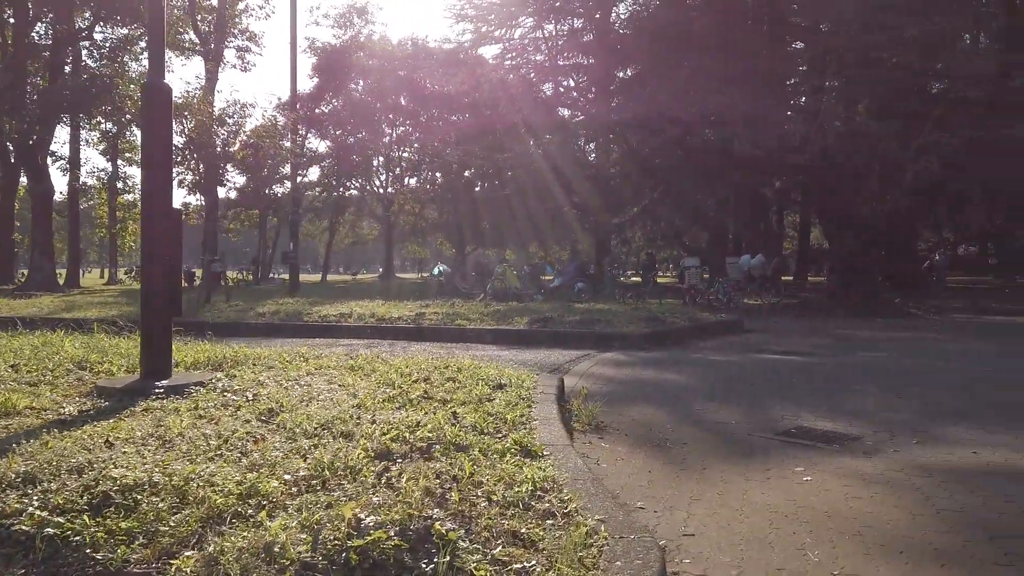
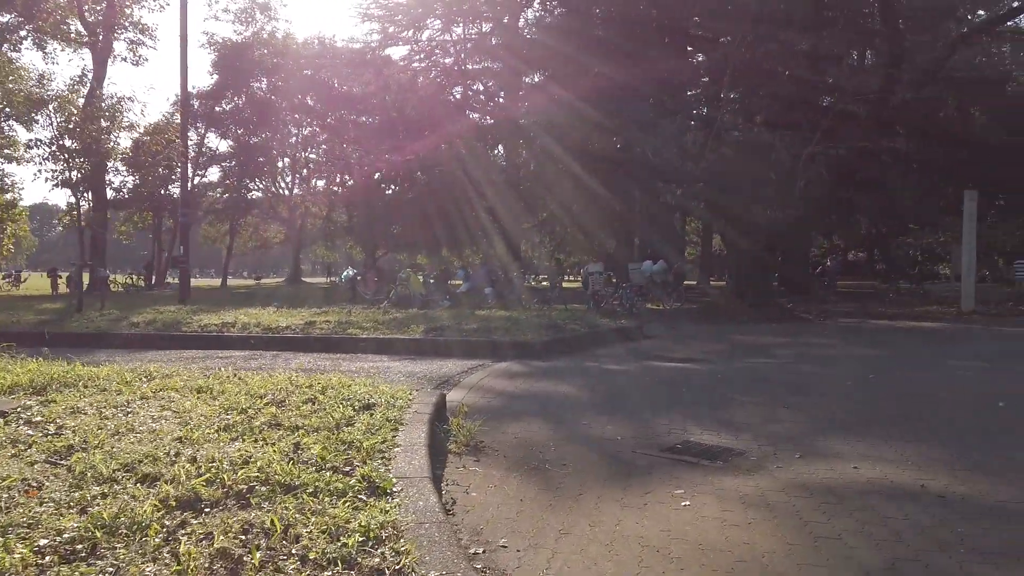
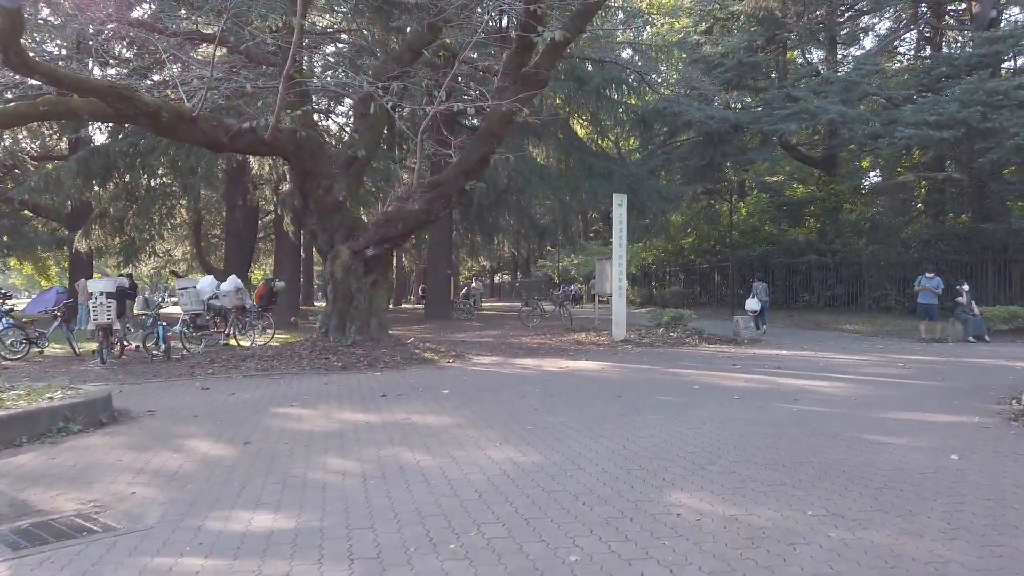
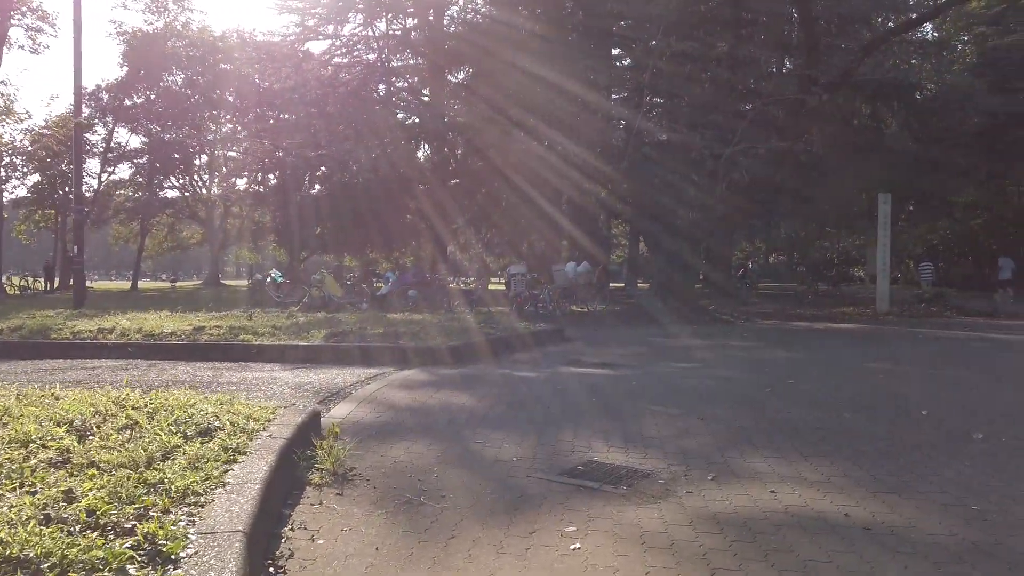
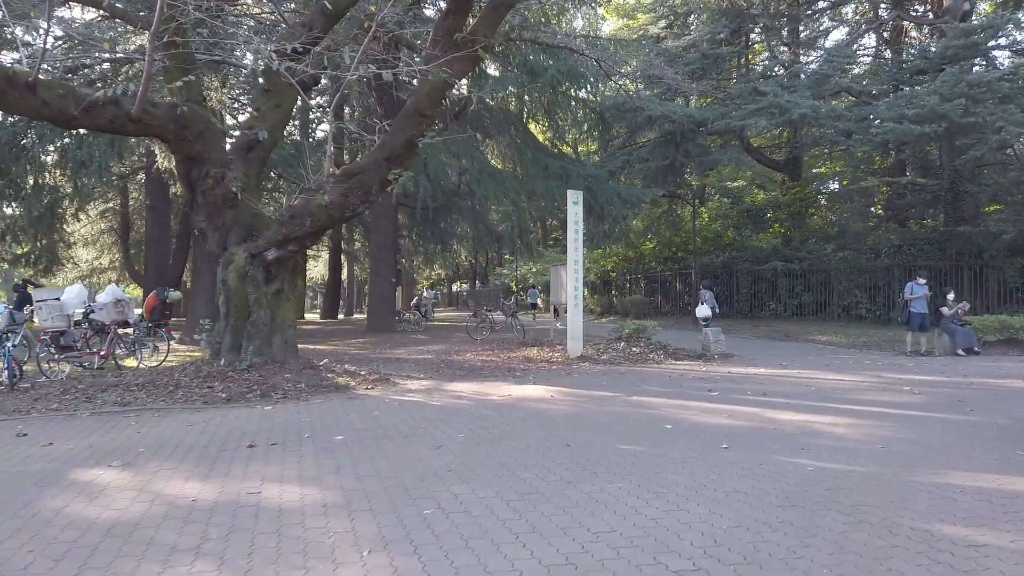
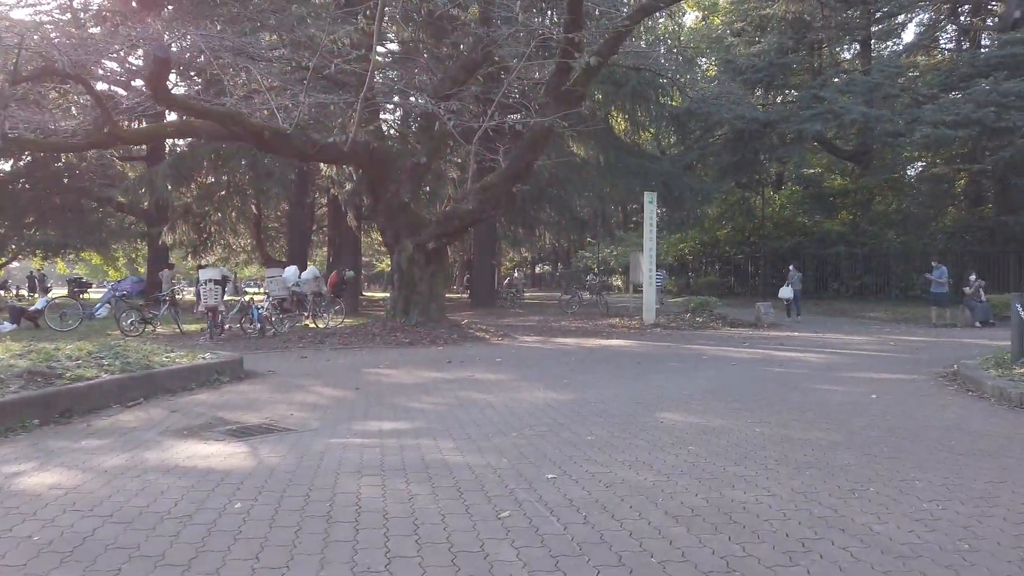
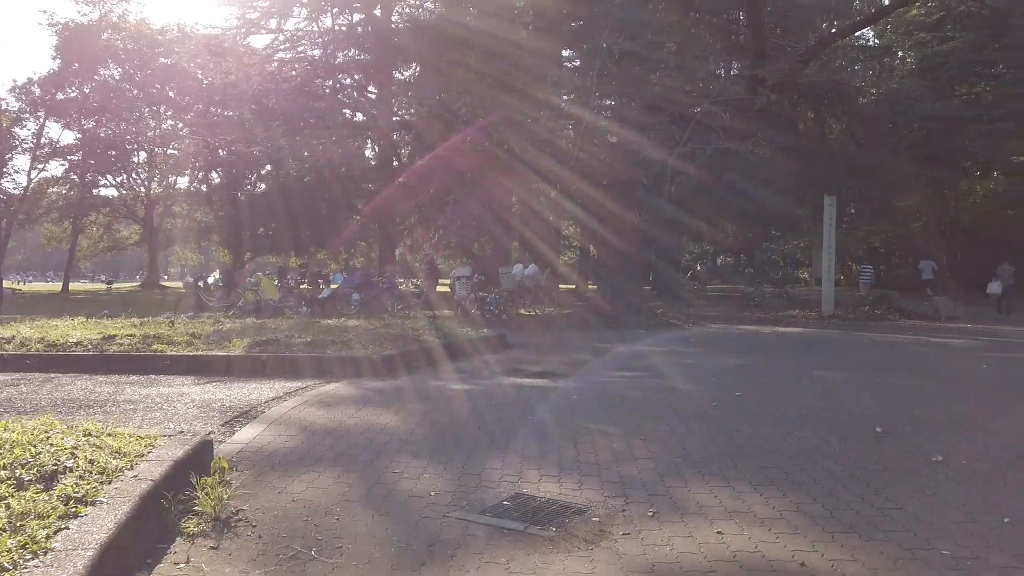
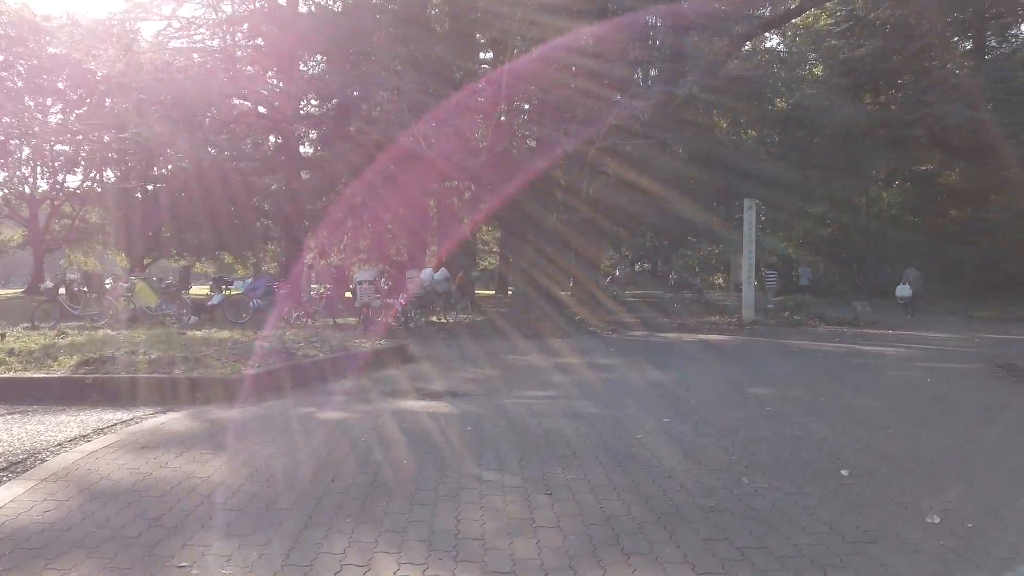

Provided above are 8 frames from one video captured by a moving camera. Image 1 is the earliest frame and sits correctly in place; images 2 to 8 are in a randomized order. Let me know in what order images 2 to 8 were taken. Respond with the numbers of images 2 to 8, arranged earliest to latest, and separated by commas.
2, 4, 7, 8, 6, 3, 5
